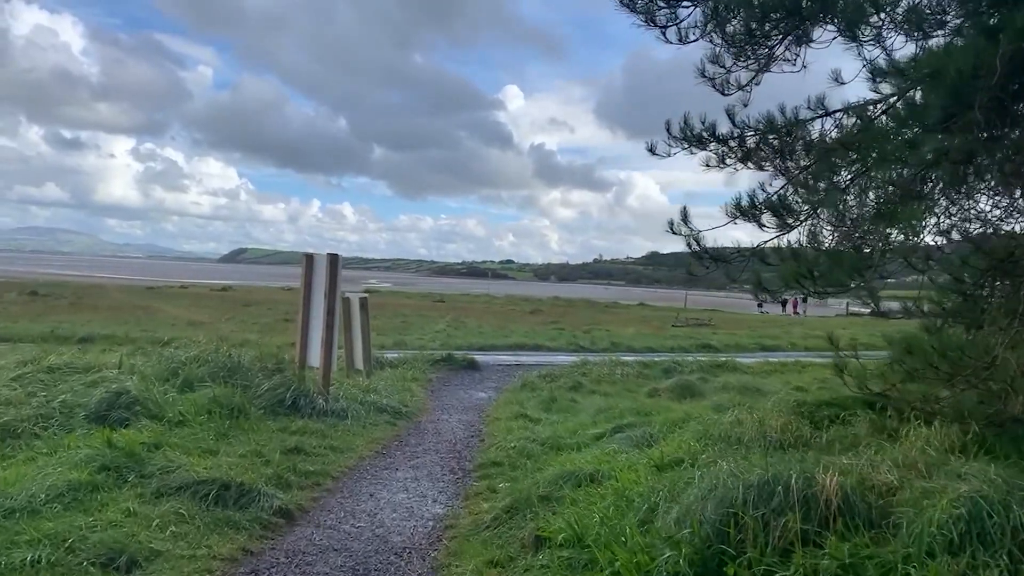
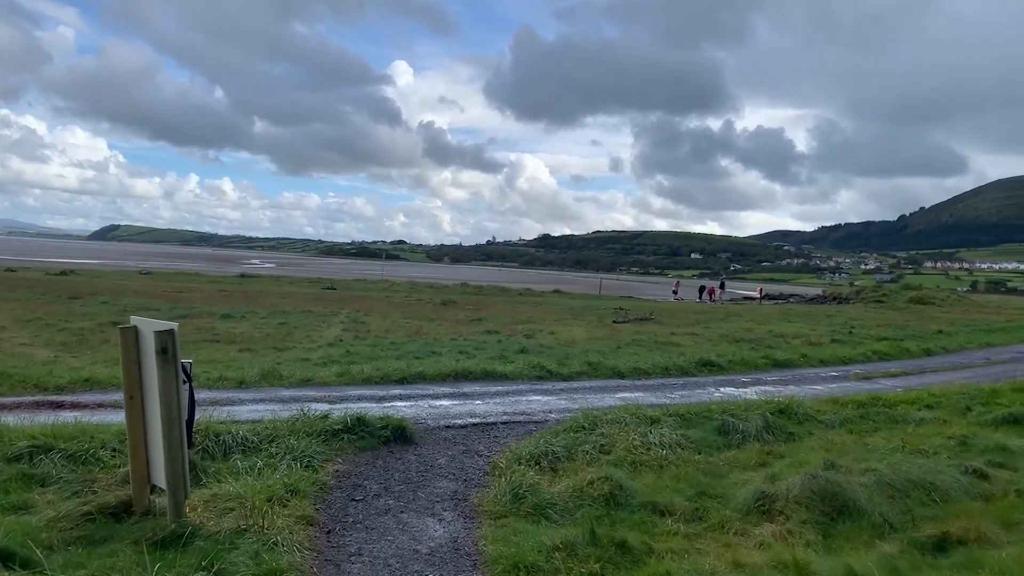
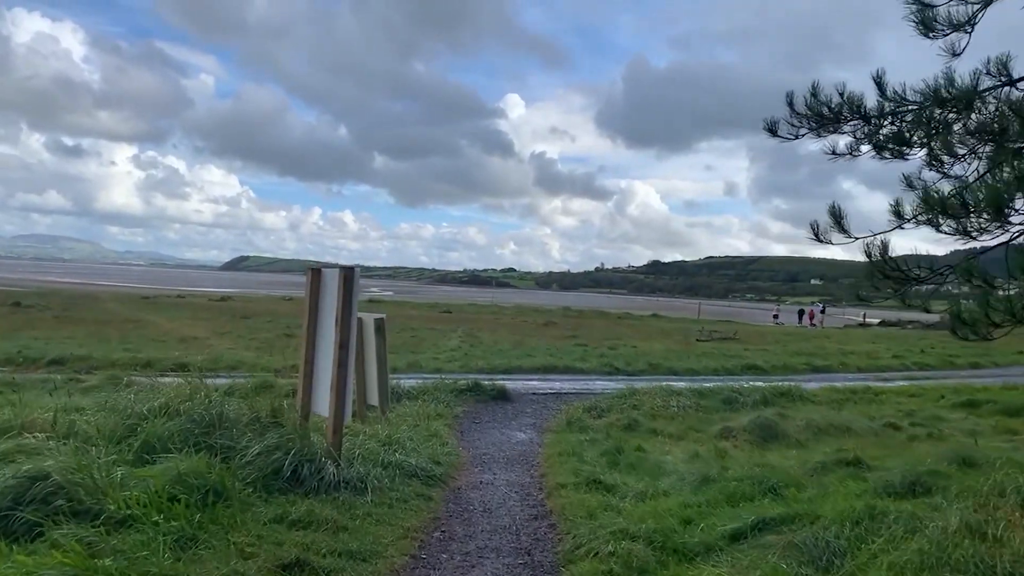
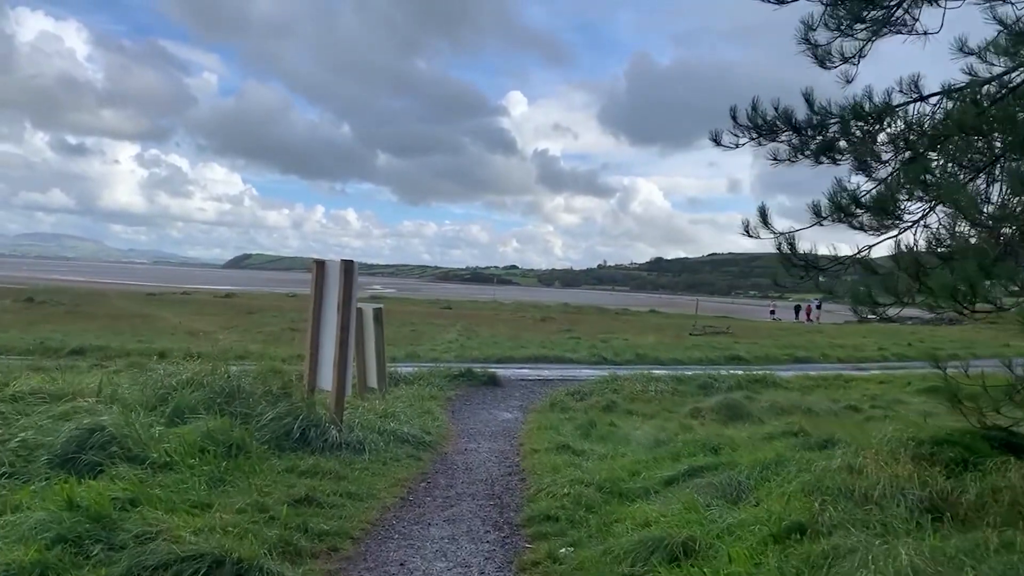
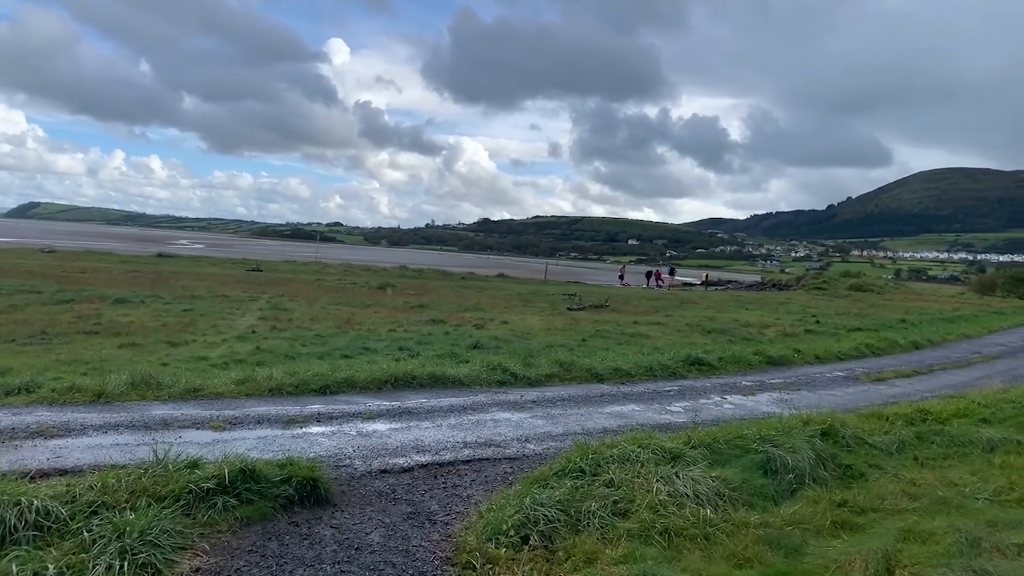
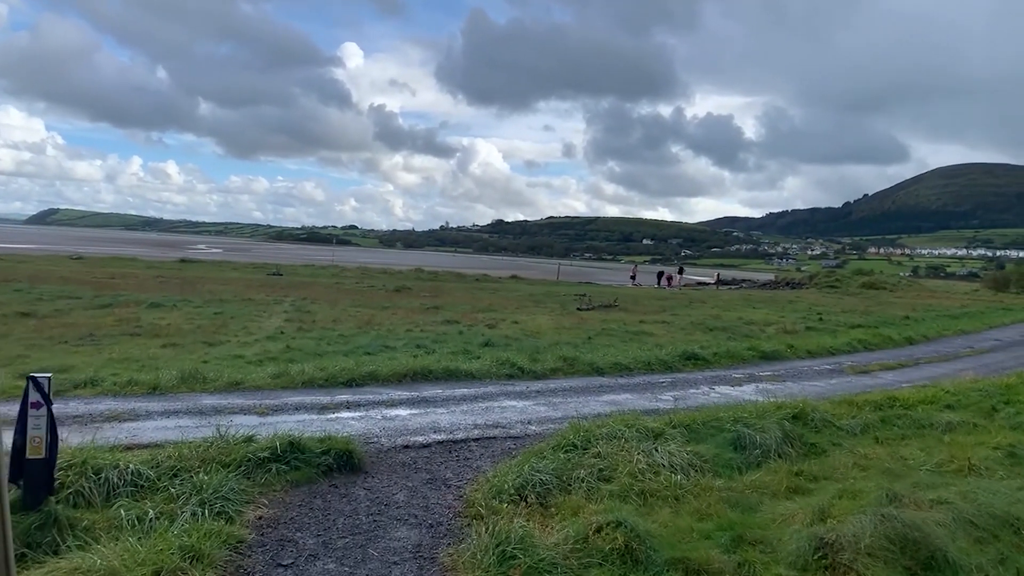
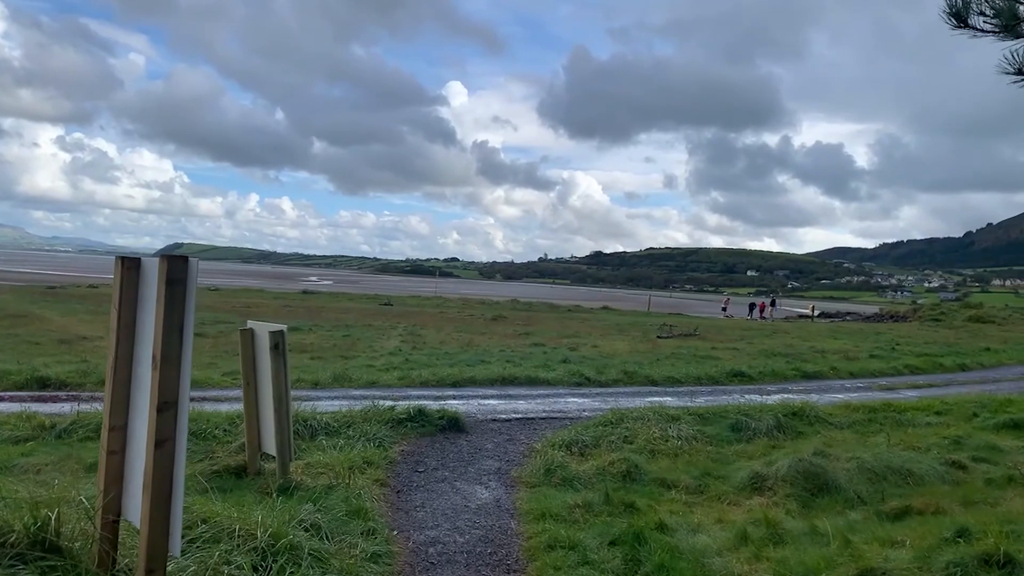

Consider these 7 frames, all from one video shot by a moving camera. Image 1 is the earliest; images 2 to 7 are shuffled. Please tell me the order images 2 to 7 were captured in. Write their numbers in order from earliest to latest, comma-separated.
4, 3, 7, 2, 6, 5
